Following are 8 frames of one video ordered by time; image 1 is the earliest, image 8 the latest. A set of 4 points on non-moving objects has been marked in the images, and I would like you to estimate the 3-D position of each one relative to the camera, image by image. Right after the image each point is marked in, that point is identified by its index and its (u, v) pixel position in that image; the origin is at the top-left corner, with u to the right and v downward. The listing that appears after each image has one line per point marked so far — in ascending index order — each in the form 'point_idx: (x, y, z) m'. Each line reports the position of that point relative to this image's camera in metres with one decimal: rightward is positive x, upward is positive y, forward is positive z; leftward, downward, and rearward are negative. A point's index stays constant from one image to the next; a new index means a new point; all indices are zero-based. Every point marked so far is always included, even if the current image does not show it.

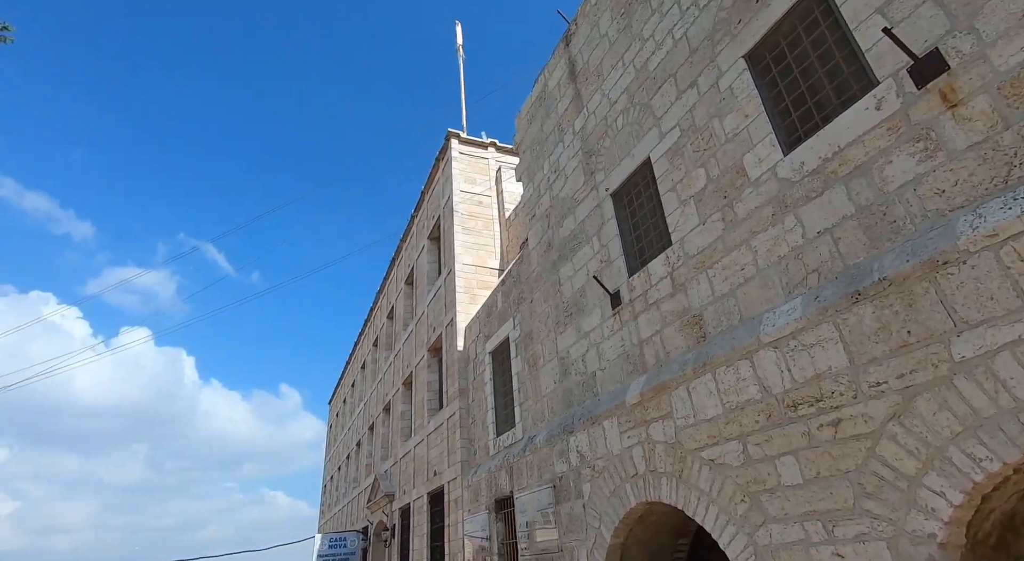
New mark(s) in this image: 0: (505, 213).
0: (-0.3, +1.6, +13.7) m
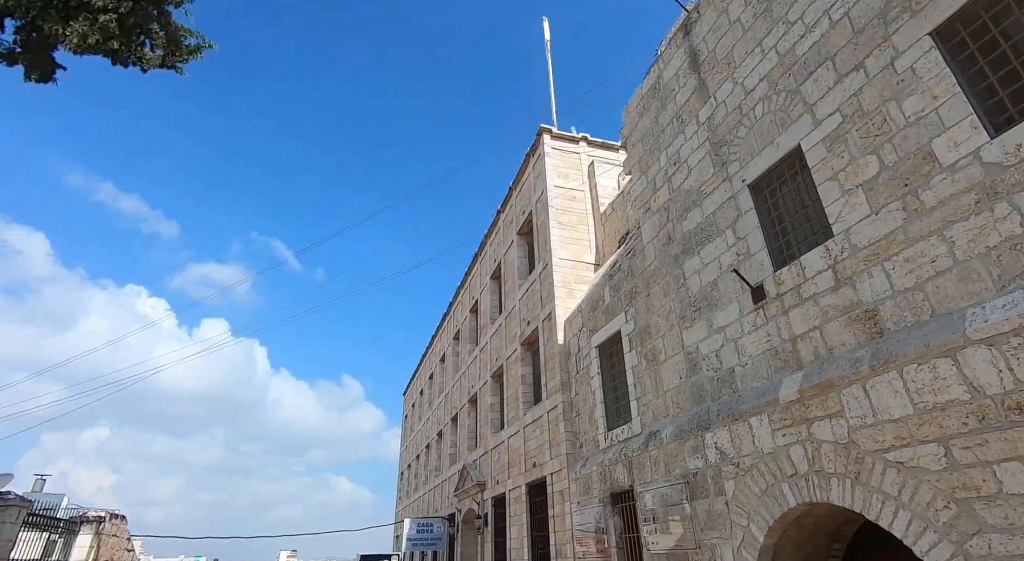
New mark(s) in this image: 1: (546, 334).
0: (+1.9, +1.7, +13.6) m
1: (+0.5, -1.1, +12.8) m
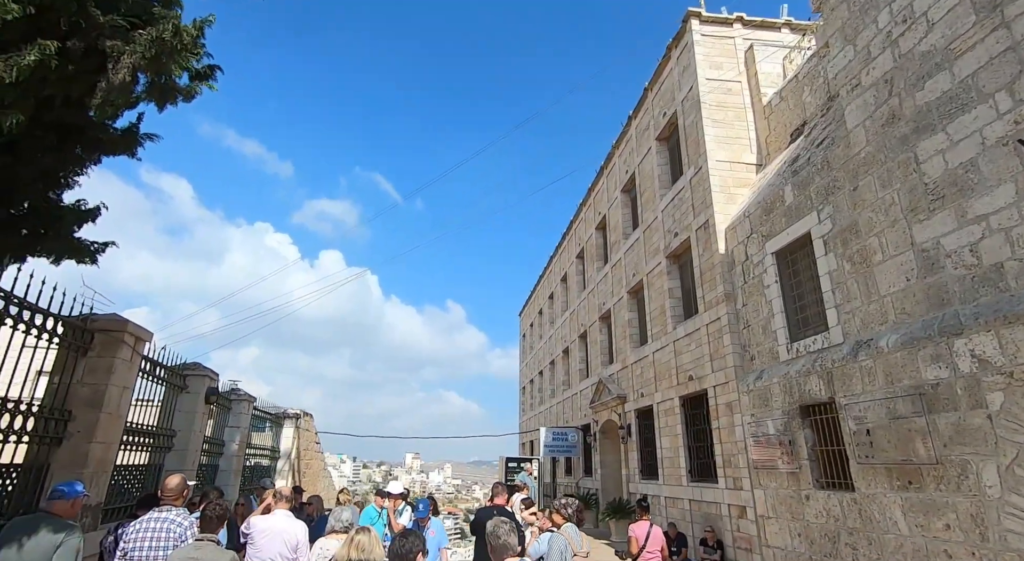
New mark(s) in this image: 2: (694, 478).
0: (+5.1, +3.8, +12.2) m
1: (+3.7, +0.8, +12.1) m
2: (+3.6, -4.2, +12.2) m
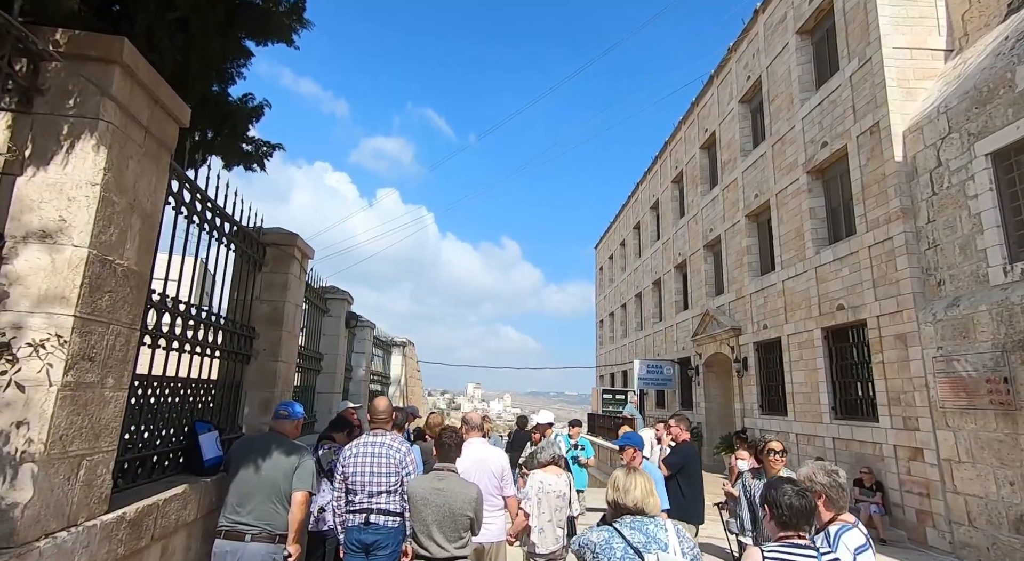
0: (+7.5, +5.3, +10.1) m
1: (+6.2, +2.3, +10.5) m
2: (+6.2, -2.6, +11.2) m
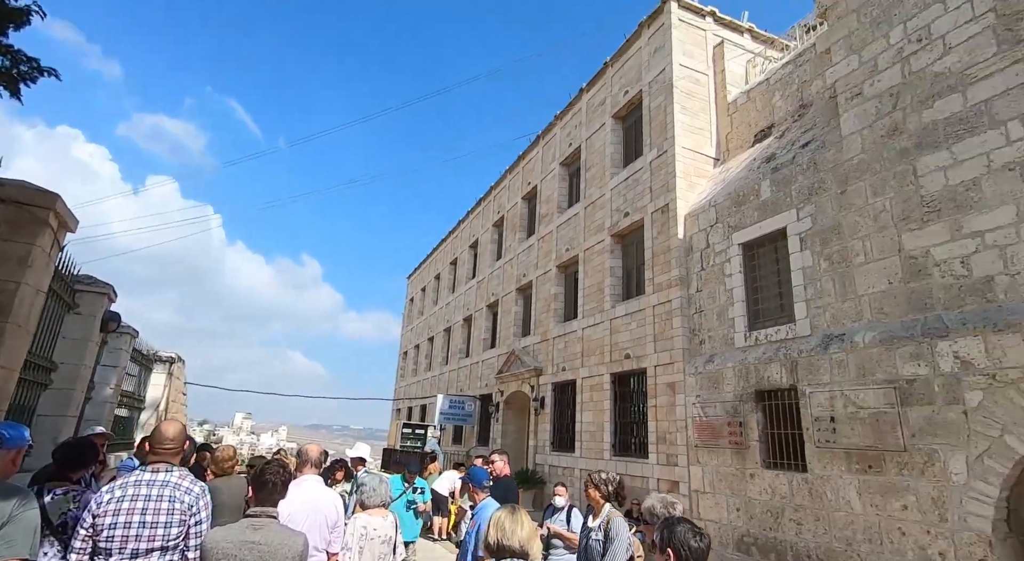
0: (+4.6, +4.0, +12.6) m
1: (+3.0, +1.1, +12.4) m
2: (+2.3, -3.8, +12.7) m
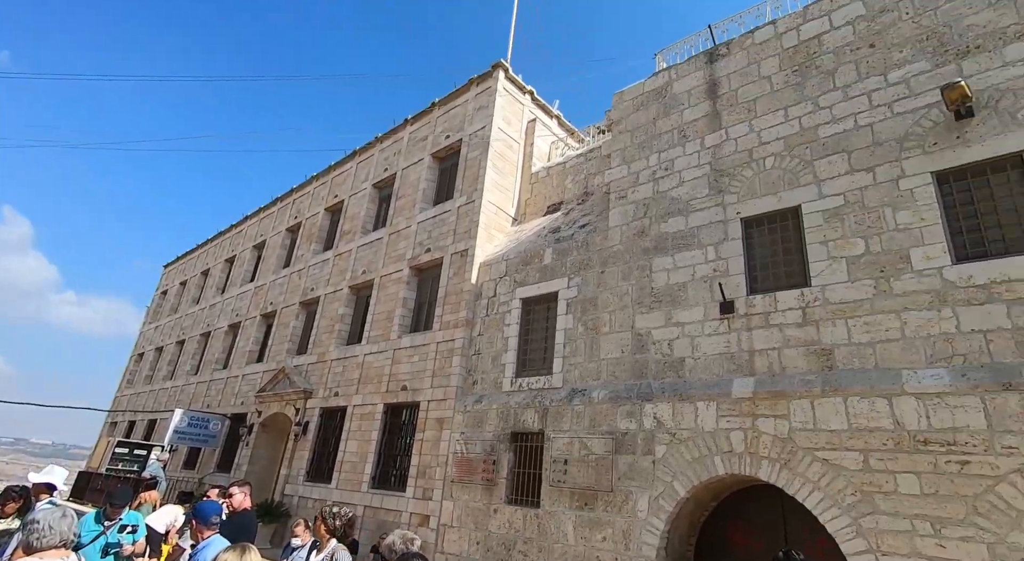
0: (+0.5, +2.8, +14.3) m
1: (-1.4, +0.3, +13.4) m
2: (-2.8, -4.5, +13.1) m
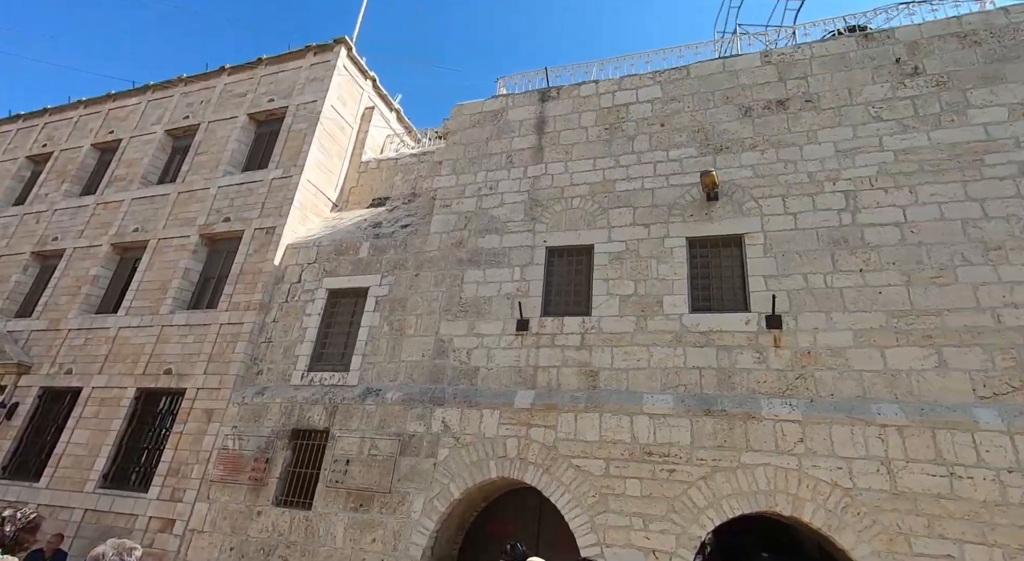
0: (-3.5, +2.9, +14.1) m
1: (-5.4, +0.7, +12.6) m
2: (-7.4, -3.8, +11.8) m
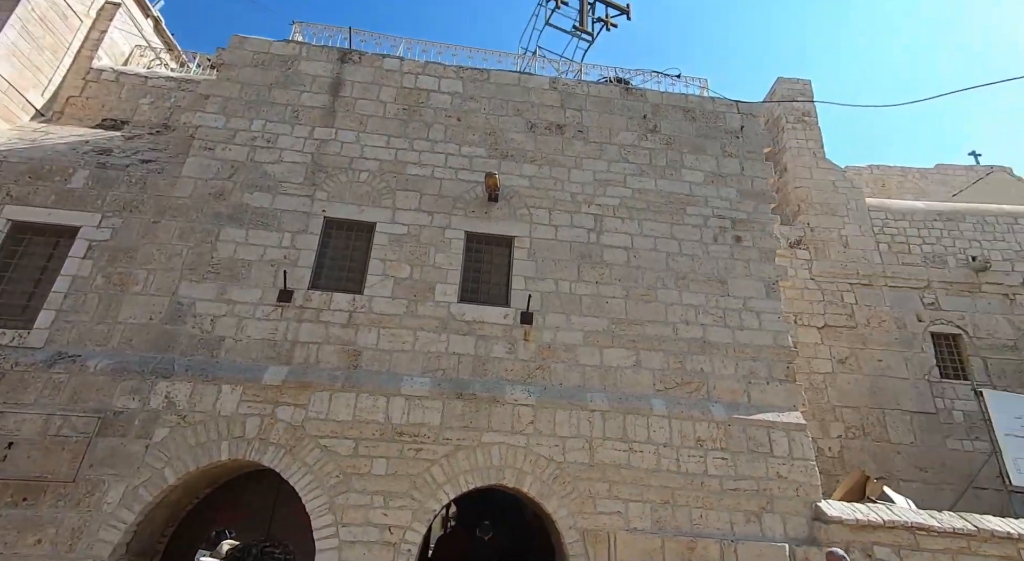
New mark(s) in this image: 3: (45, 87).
0: (-8.2, +4.2, +11.6) m
1: (-9.6, +2.1, +9.5) m
2: (-11.7, -2.1, +7.9) m
3: (-8.5, +3.4, +11.1) m
